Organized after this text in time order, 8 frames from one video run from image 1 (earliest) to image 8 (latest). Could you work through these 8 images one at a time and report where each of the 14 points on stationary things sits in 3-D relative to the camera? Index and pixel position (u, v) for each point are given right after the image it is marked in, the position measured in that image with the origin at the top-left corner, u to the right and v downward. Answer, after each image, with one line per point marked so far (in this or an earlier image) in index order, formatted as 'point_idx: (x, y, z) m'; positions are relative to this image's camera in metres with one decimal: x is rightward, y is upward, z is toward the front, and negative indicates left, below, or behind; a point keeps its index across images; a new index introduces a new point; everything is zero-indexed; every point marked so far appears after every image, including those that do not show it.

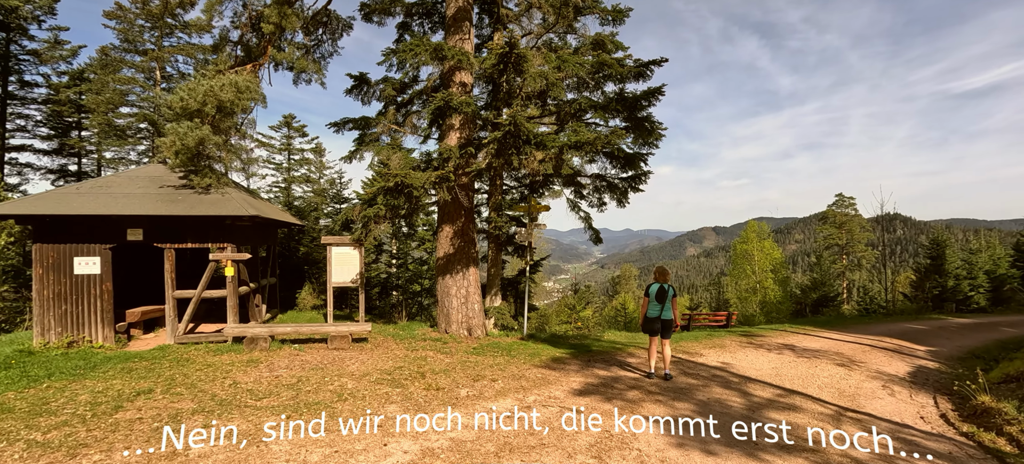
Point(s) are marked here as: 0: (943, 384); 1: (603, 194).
0: (+9.0, -3.2, +10.0) m
1: (+2.4, +1.0, +13.1) m
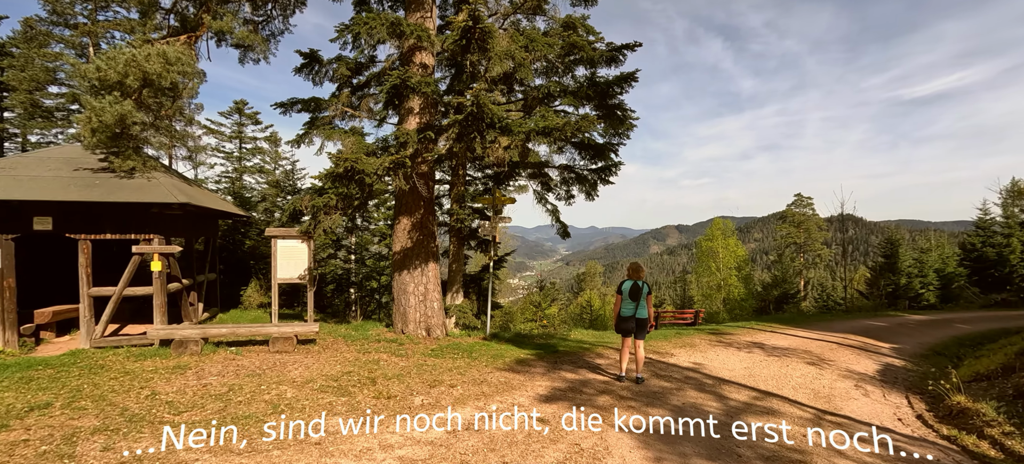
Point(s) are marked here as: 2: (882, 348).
0: (+8.2, -3.1, +9.8) m
1: (+1.5, +1.2, +12.4) m
2: (+10.4, -3.3, +13.5) m
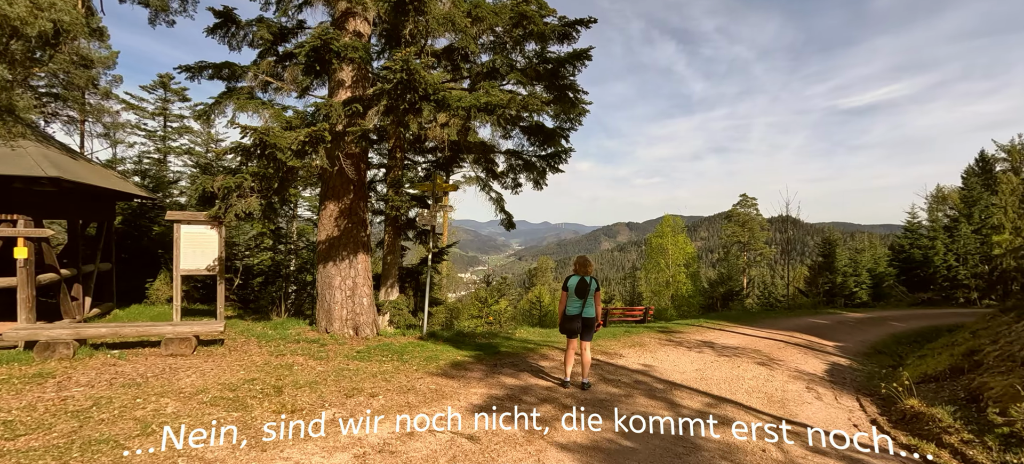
0: (+7.0, -3.0, +9.6) m
1: (+0.1, +1.4, +11.5) m
2: (+8.8, -3.2, +13.4) m
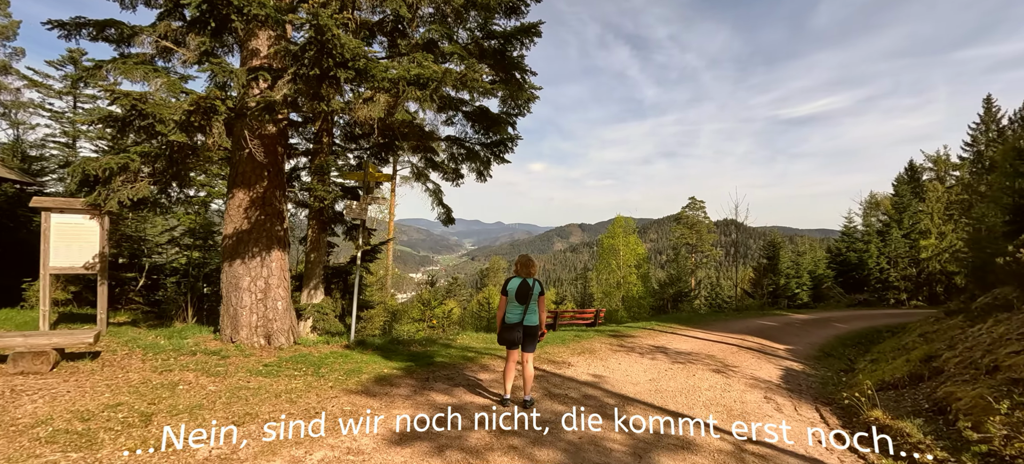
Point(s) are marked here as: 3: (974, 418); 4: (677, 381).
0: (+5.8, -3.0, +9.1) m
1: (-1.1, +1.5, +10.4) m
2: (+7.3, -3.2, +13.1) m
3: (+5.7, -2.3, +6.0) m
4: (+3.0, -2.7, +8.8) m
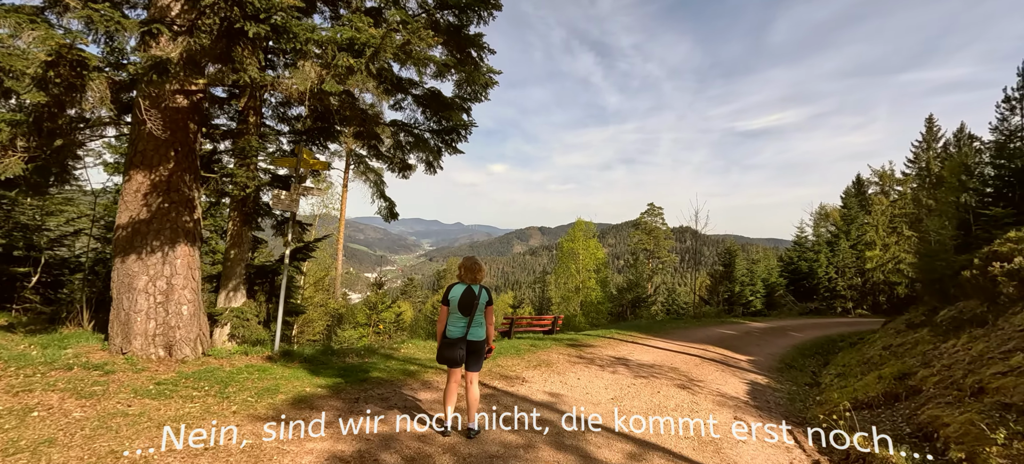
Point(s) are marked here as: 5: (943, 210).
0: (+4.9, -3.1, +8.6) m
1: (-2.0, +1.5, +9.3) m
2: (+6.0, -3.4, +12.7) m
3: (+5.1, -2.4, +5.4) m
4: (+2.1, -2.8, +8.0) m
5: (+17.7, +0.9, +19.8) m
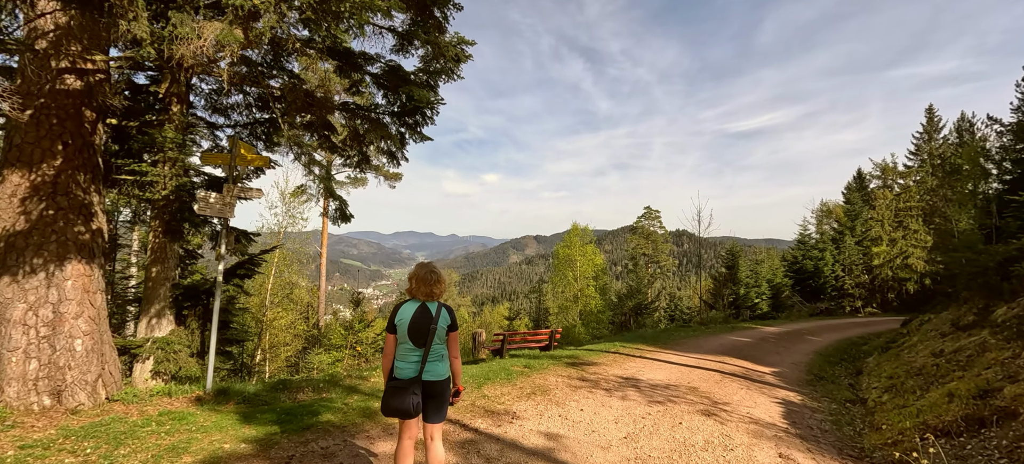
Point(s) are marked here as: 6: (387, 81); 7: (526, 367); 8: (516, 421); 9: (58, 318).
0: (+4.7, -3.0, +7.0) m
1: (-2.3, +1.4, +7.8) m
2: (+5.8, -3.3, +11.1) m
3: (+4.9, -2.2, +3.8) m
4: (+2.0, -2.7, +6.4) m
5: (+17.3, +1.3, +18.4) m
6: (-1.8, +2.2, +7.3) m
7: (+0.3, -2.8, +10.3) m
8: (+0.1, -2.5, +6.5) m
9: (-5.6, -1.0, +6.0) m
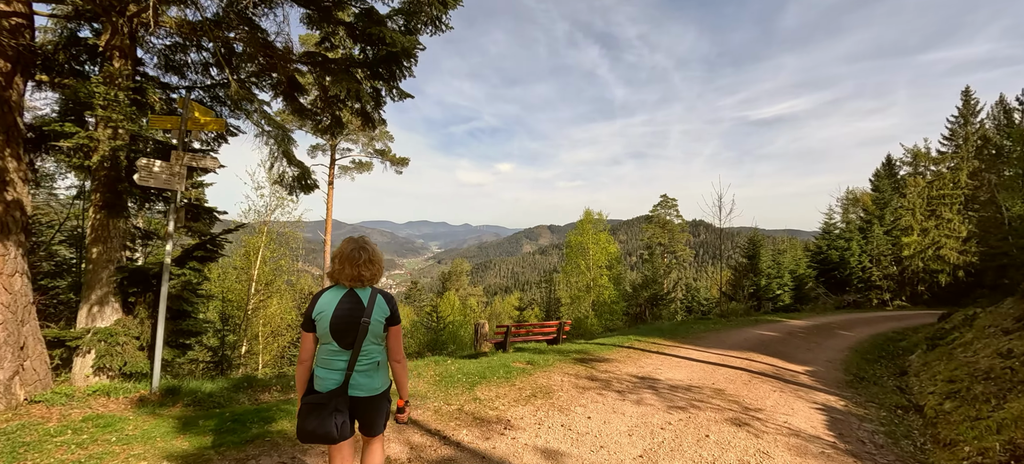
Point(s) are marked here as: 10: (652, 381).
0: (+4.7, -2.7, +5.8) m
1: (-2.3, +1.8, +6.7) m
2: (+5.9, -2.9, +9.9) m
3: (+4.7, -1.9, +2.6) m
4: (+1.9, -2.4, +5.3) m
5: (+17.5, +1.8, +16.7) m
6: (-1.8, +2.6, +6.1) m
7: (+0.3, -2.5, +9.2) m
8: (0.0, -2.2, +5.5) m
9: (-5.7, -0.7, +5.1) m
10: (+2.4, -2.5, +8.2) m
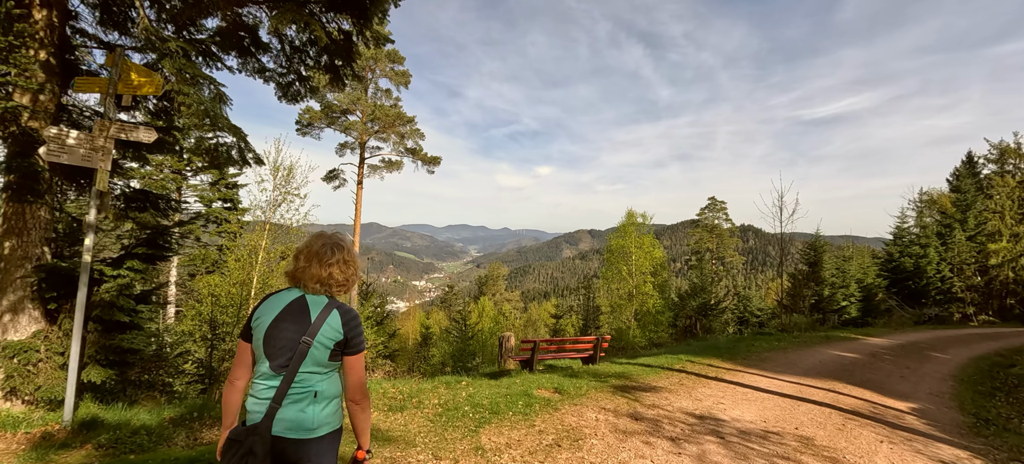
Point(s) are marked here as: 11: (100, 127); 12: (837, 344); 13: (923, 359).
0: (+4.7, -2.6, +3.7) m
1: (-2.2, +1.8, +5.2) m
2: (+6.3, -2.9, +7.7) m
3: (+4.5, -1.9, +0.5) m
4: (+1.9, -2.3, +3.4) m
5: (+18.5, +1.6, +13.6) m
6: (-1.7, +2.6, +4.7) m
7: (+0.7, -2.4, +7.5) m
8: (0.0, -2.2, +3.8) m
9: (-5.6, -0.6, +3.8) m
10: (+2.6, -2.5, +6.3) m
11: (-4.1, +1.0, +4.9) m
12: (+10.5, -3.6, +15.6) m
13: (+11.6, -3.5, +13.6) m
